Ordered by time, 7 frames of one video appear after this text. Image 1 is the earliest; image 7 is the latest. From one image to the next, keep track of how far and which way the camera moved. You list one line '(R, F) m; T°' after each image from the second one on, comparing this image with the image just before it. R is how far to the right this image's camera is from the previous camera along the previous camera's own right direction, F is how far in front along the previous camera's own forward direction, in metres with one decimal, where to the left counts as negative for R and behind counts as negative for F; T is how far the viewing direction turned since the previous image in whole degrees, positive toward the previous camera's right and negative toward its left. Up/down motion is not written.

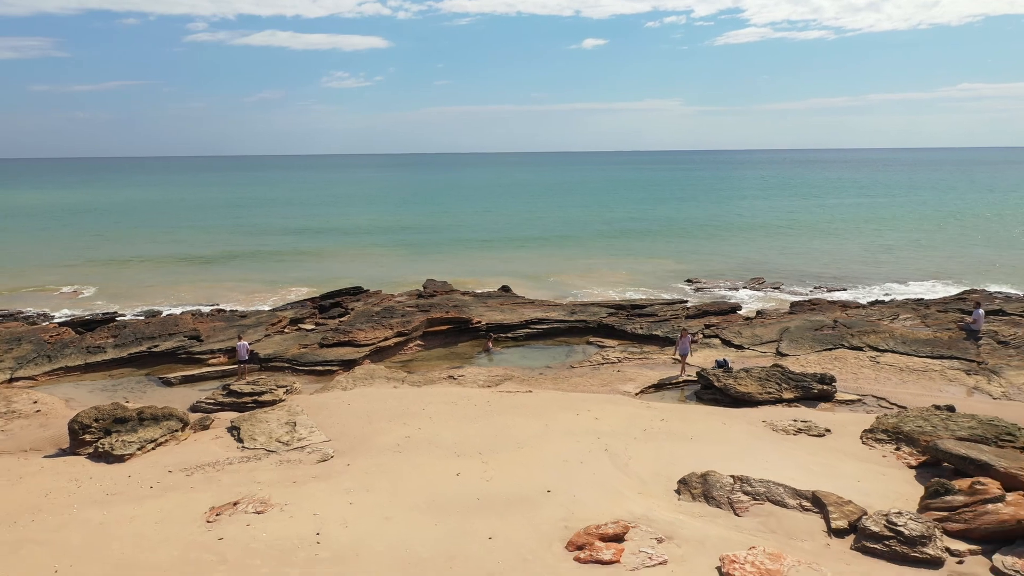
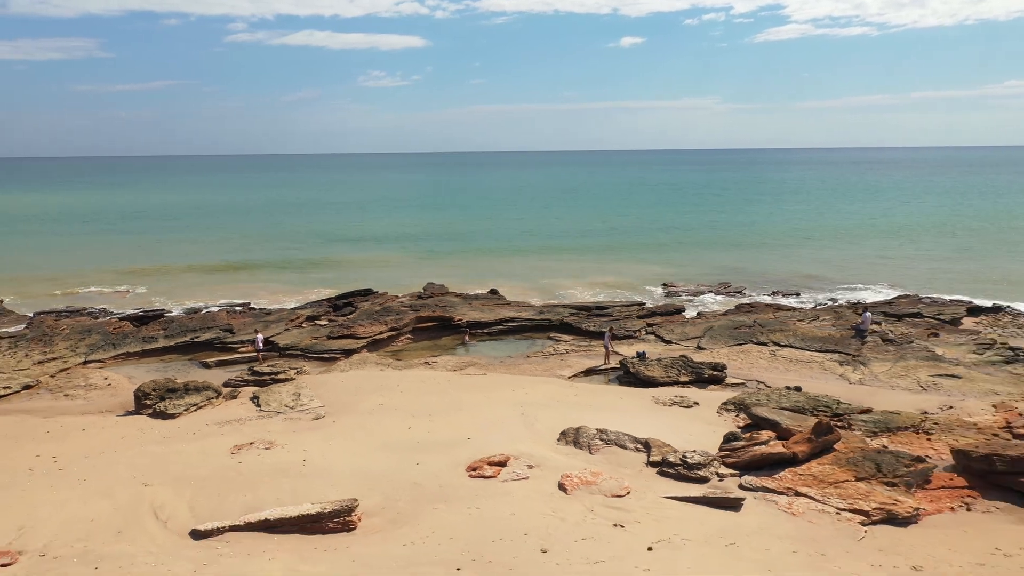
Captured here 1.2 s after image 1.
(+1.1, -2.8) m; -2°
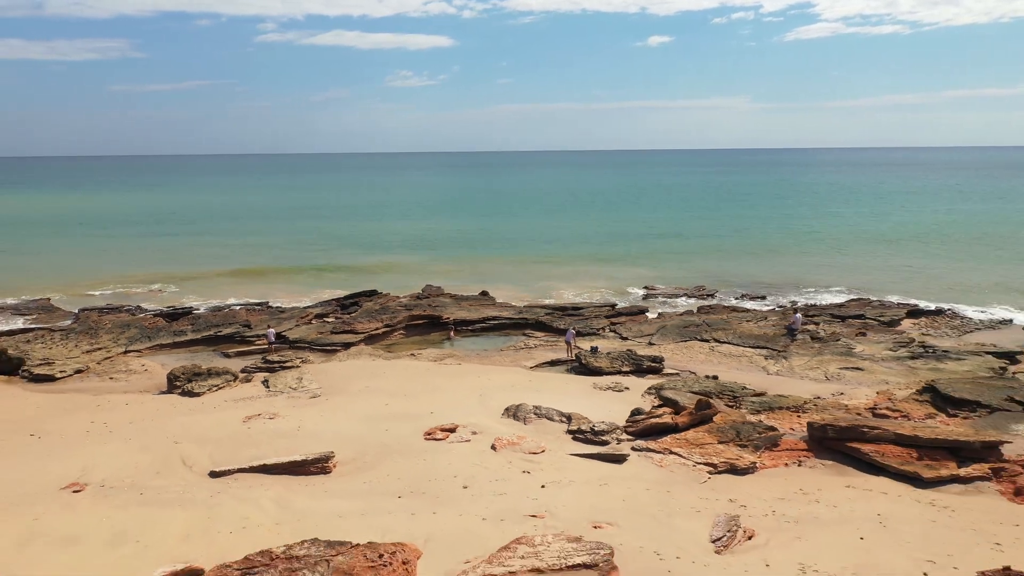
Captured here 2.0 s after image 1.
(+0.9, -2.3) m; -2°
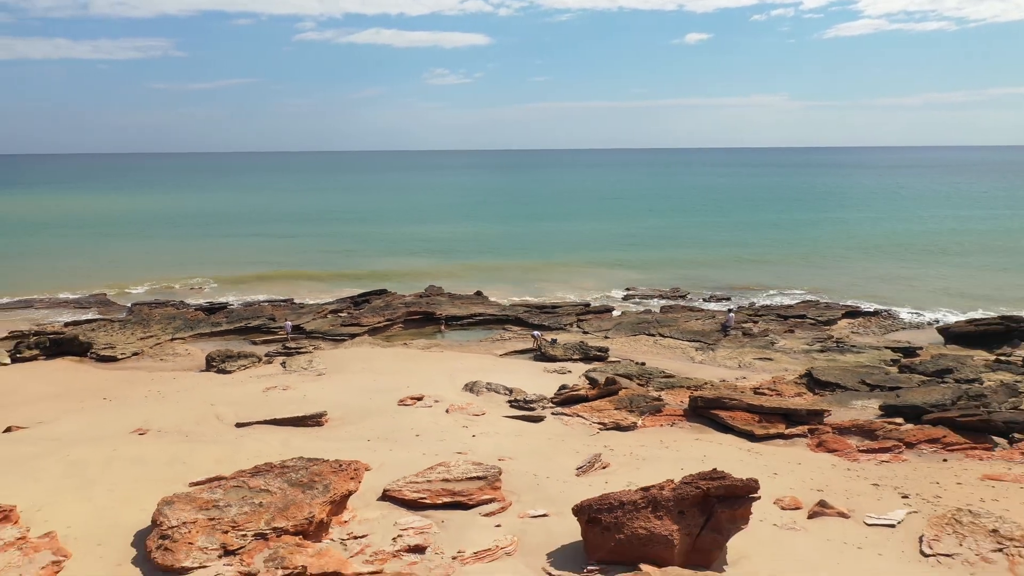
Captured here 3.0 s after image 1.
(+1.3, -3.3) m; -2°
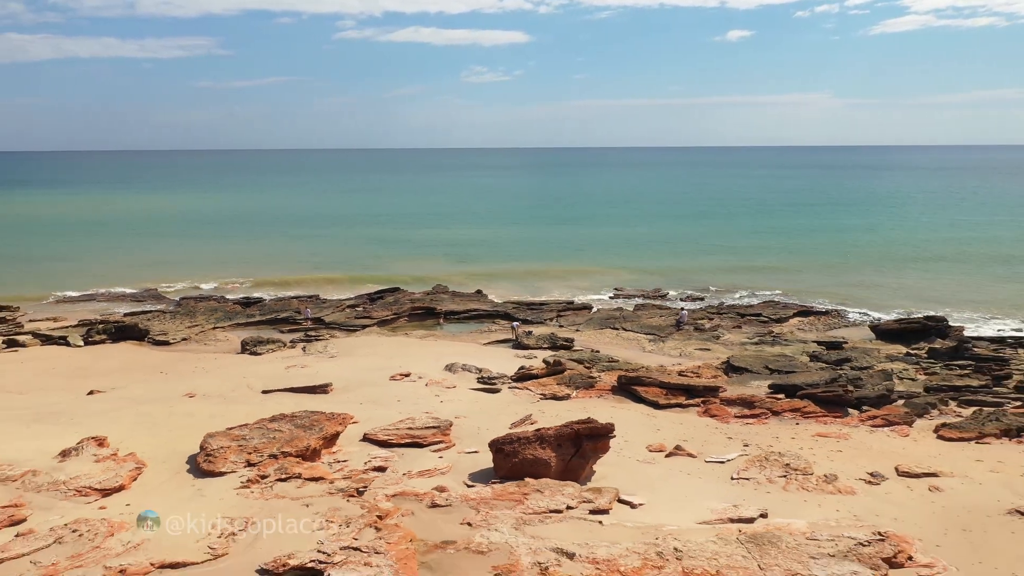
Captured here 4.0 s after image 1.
(+1.3, -3.6) m; -2°
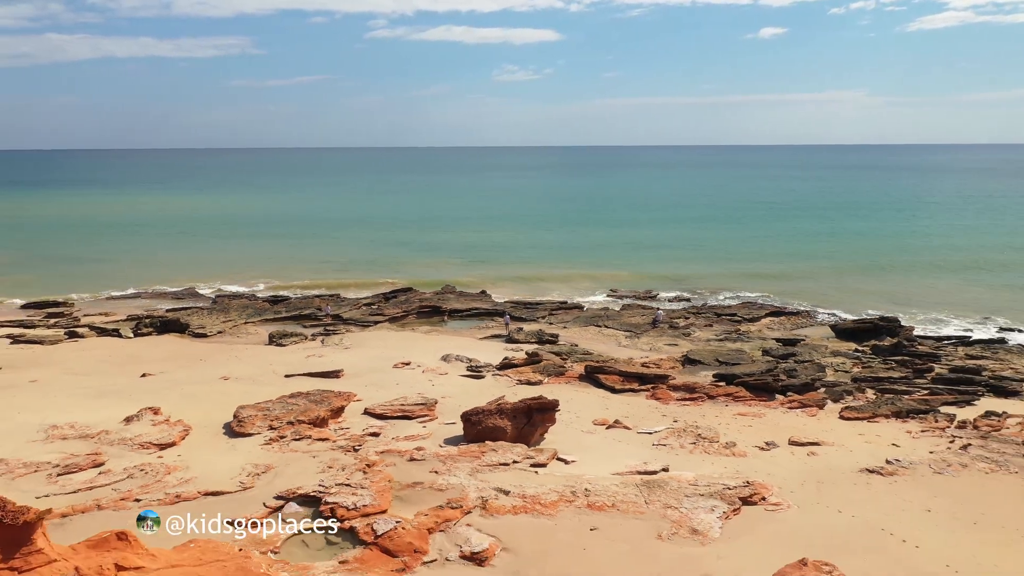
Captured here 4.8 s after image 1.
(+1.0, -3.0) m; -2°
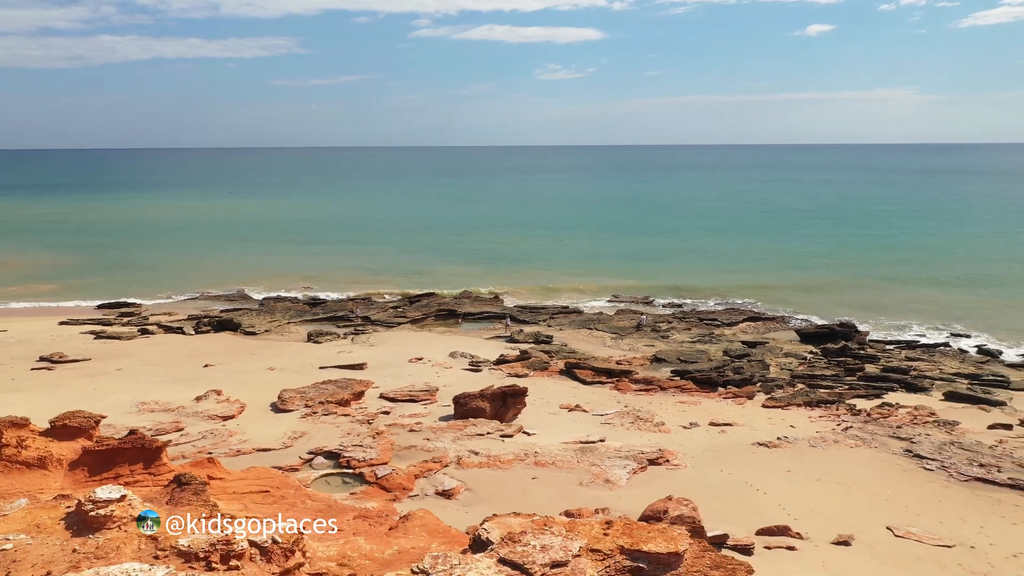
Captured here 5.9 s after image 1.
(+1.3, -4.1) m; -3°
